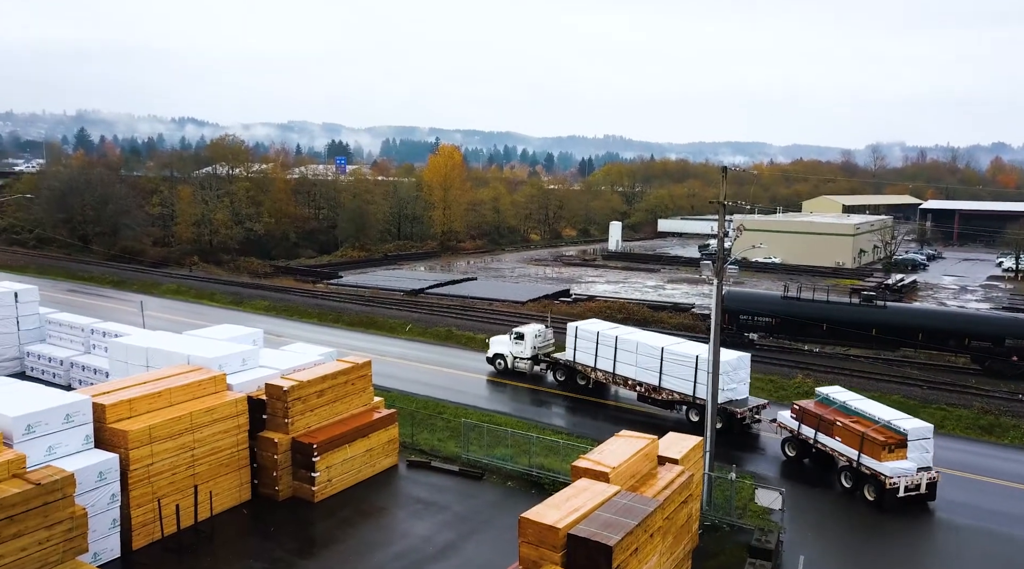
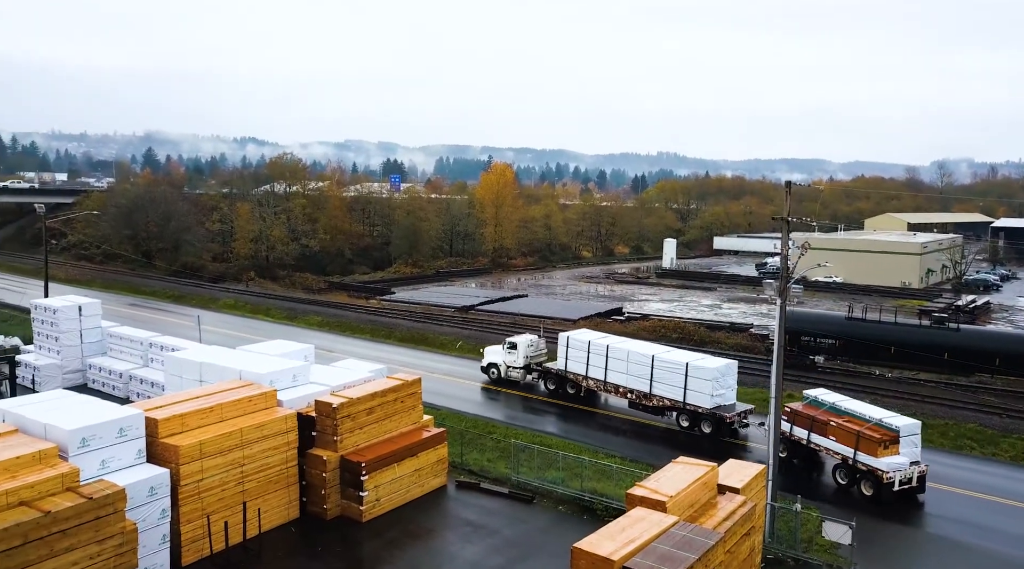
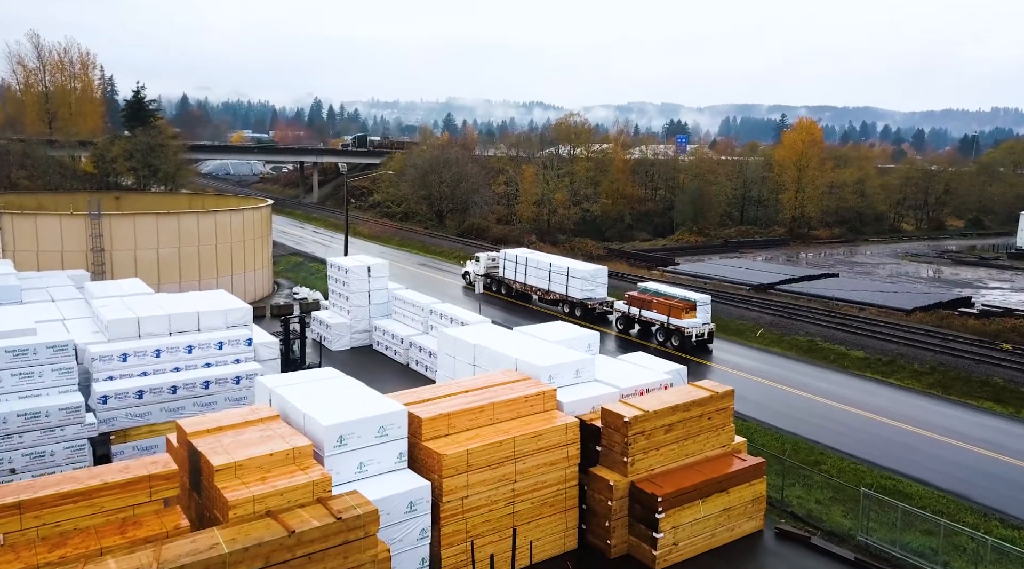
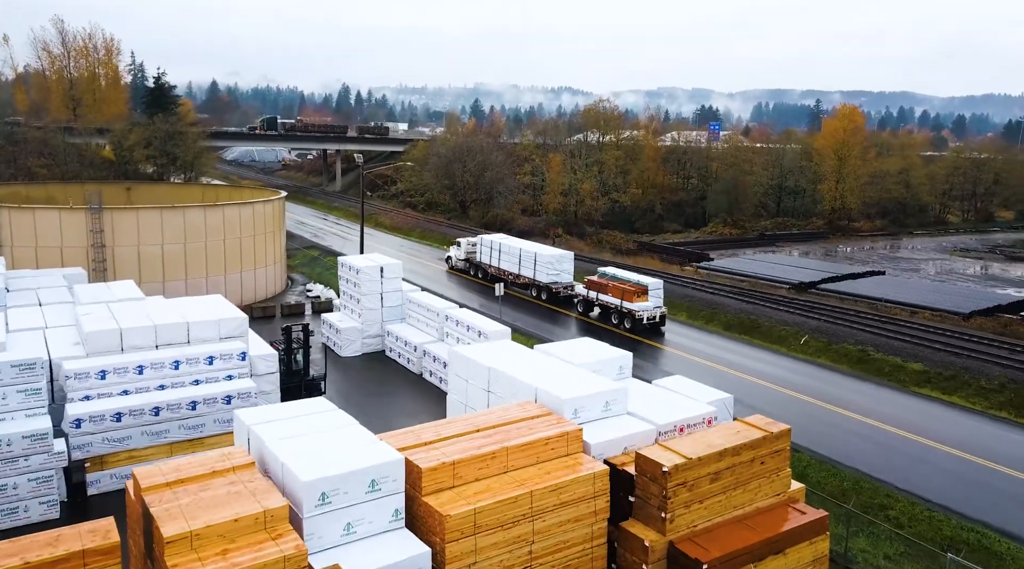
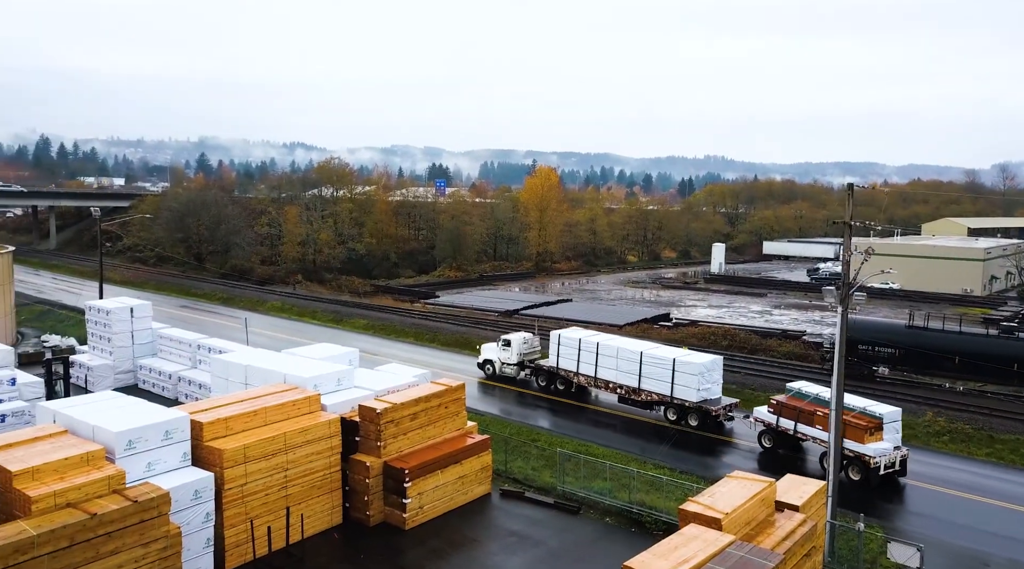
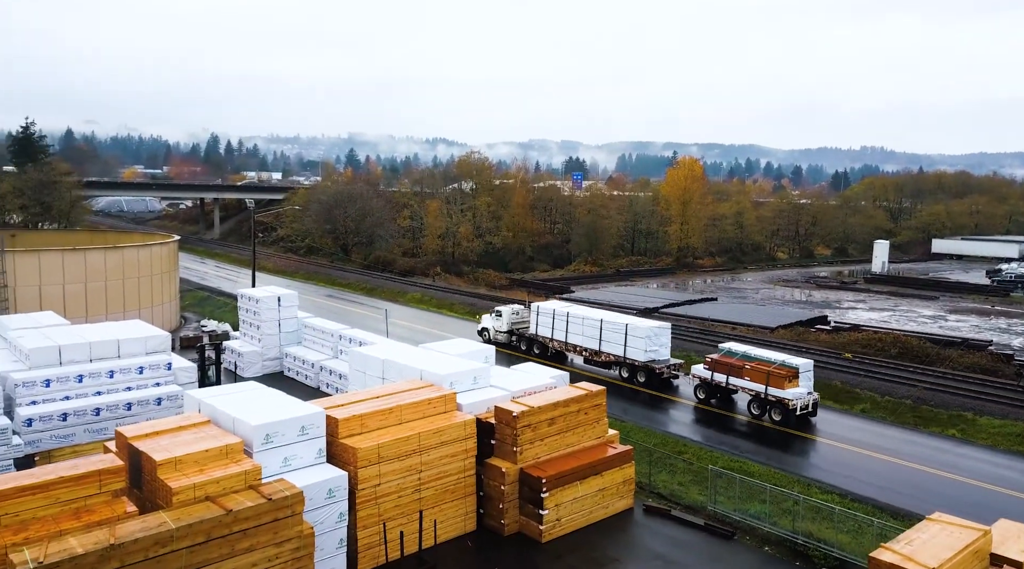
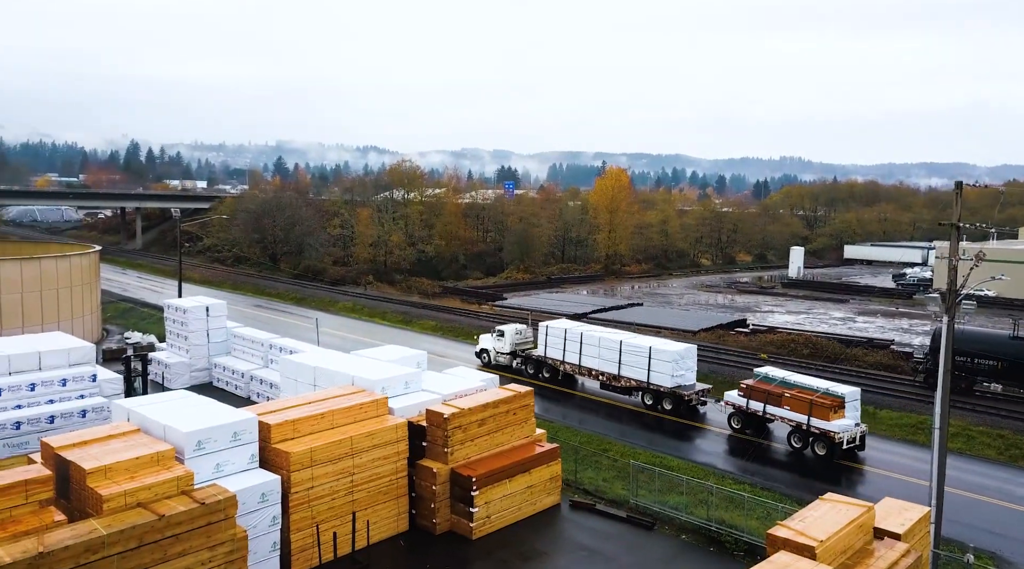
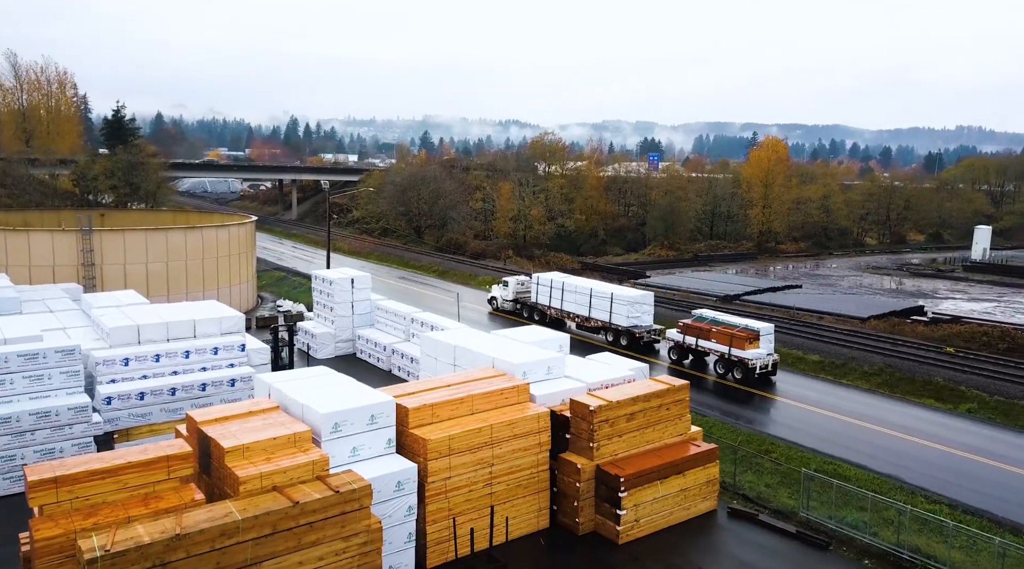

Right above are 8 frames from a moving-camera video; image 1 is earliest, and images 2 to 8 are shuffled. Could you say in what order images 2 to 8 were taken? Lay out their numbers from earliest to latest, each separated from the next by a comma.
2, 5, 7, 6, 8, 3, 4
